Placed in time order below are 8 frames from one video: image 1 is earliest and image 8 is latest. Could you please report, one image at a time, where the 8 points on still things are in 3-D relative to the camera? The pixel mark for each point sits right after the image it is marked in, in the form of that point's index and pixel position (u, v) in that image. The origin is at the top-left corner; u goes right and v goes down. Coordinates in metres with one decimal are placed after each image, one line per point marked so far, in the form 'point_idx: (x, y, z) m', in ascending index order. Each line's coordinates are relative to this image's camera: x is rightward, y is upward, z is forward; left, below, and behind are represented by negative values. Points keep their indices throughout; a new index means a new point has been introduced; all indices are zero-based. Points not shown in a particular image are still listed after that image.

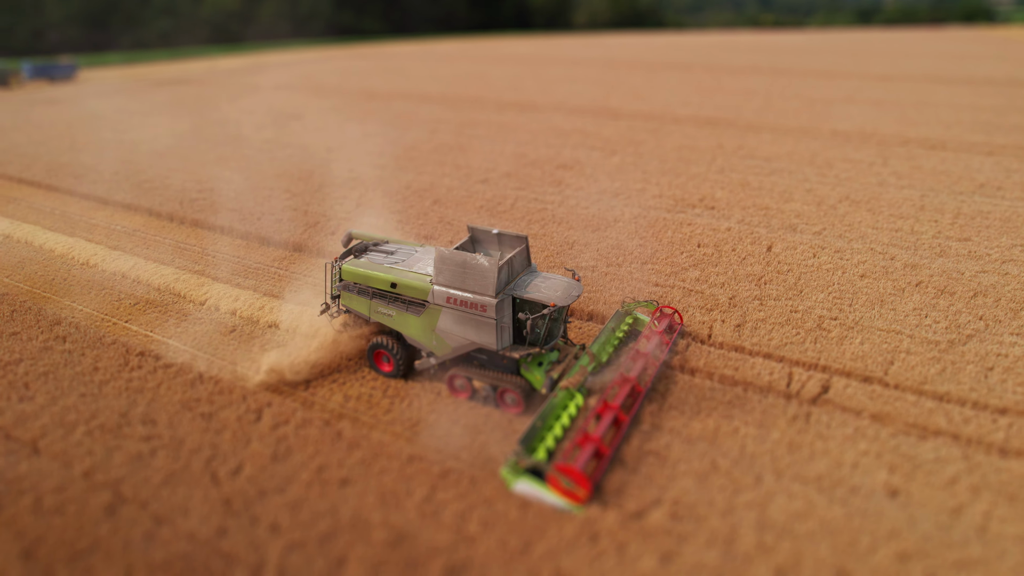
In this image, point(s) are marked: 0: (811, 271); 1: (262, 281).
0: (+5.8, +0.3, +12.1) m
1: (-5.2, +0.2, +13.0) m
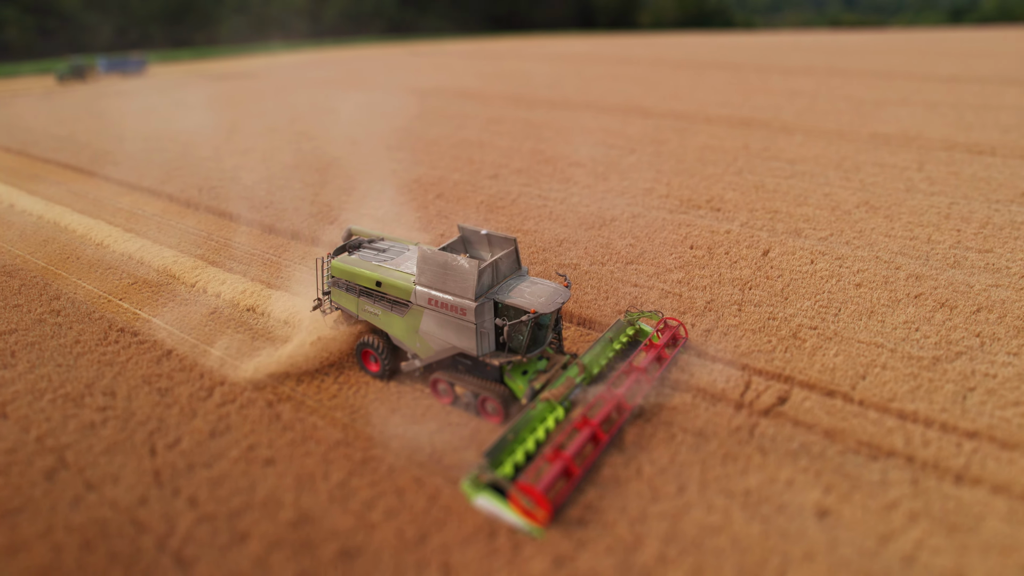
0: (+5.3, +0.2, +11.5) m
1: (-5.5, +0.5, +13.4) m
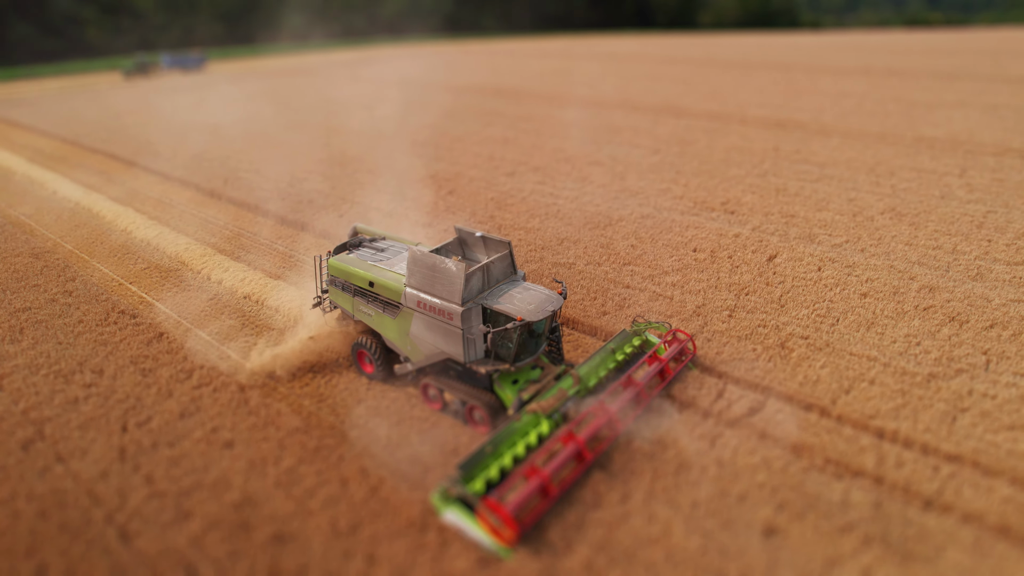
0: (+5.1, +0.1, +11.0) m
1: (-5.5, +0.7, +13.8) m
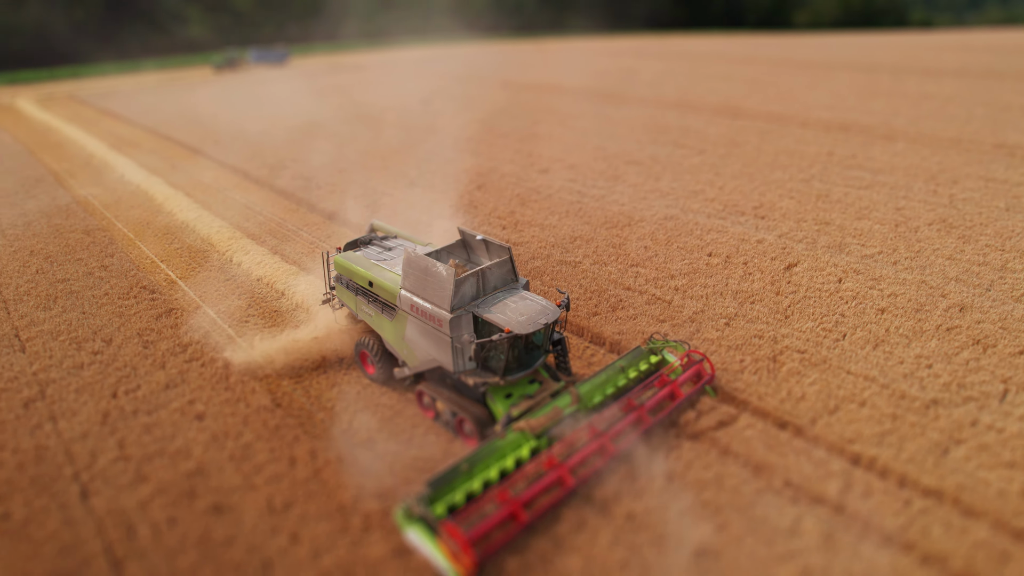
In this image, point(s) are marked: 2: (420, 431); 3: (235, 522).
0: (+5.0, -0.1, +10.2) m
1: (-5.1, +1.1, +14.3) m
2: (-1.2, -1.8, +8.0) m
3: (-2.9, -2.4, +6.5) m
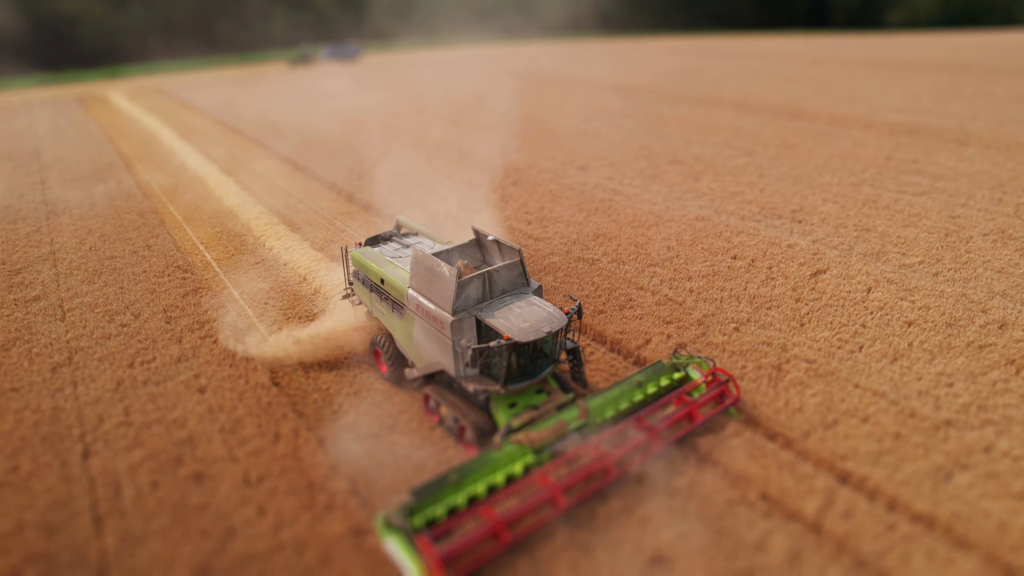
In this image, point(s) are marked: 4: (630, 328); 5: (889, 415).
0: (+5.1, -0.3, +9.6) m
1: (-4.5, +1.4, +14.8) m
2: (-1.4, -1.7, +8.1) m
3: (-3.3, -2.2, +6.8) m
4: (+1.8, -0.6, +9.5) m
5: (+4.4, -1.5, +7.3) m
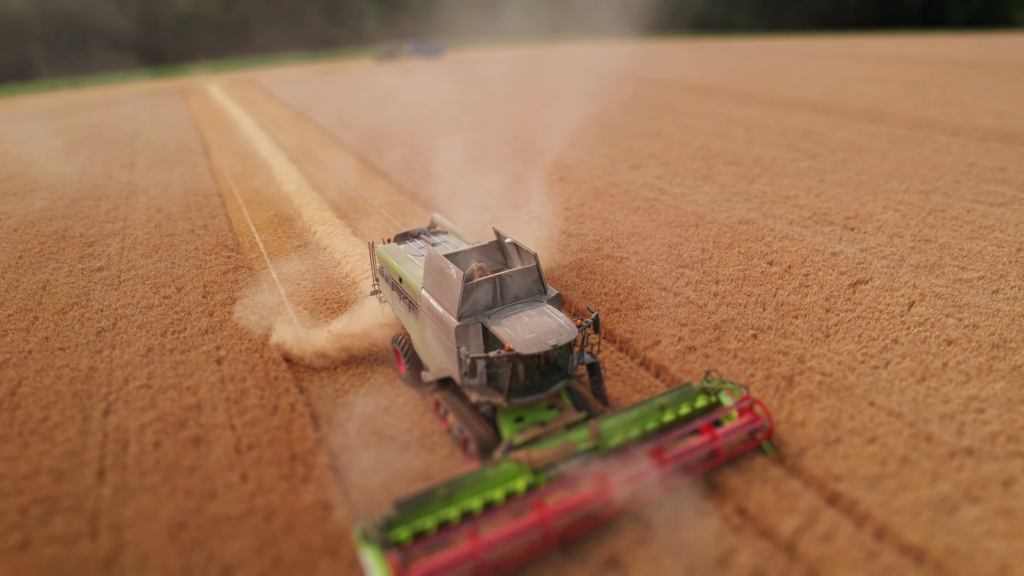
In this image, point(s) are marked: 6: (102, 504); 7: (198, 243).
0: (+5.2, -0.4, +8.9) m
1: (-3.6, +1.7, +15.2) m
2: (-1.5, -1.5, +8.2) m
3: (-3.5, -1.9, +7.2) m
4: (+1.9, -0.6, +9.2) m
5: (+4.1, -1.6, +6.7) m
6: (-4.3, -2.2, +6.5) m
7: (-6.7, +1.0, +13.4) m
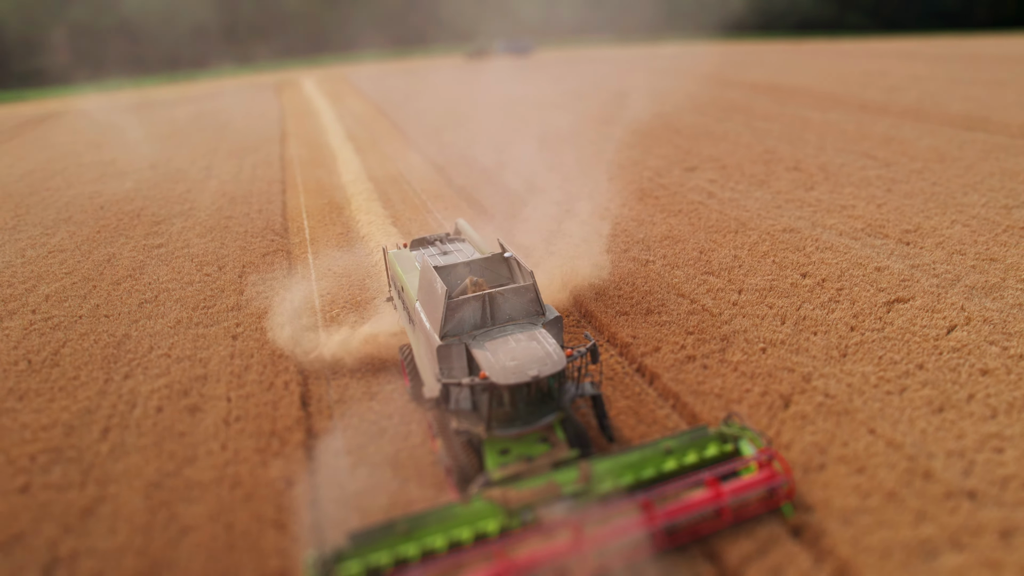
0: (+5.1, -0.7, +8.1) m
1: (-2.5, +2.0, +15.6) m
2: (-1.6, -1.3, +8.4) m
3: (-3.8, -1.6, +7.6) m
4: (+1.9, -0.6, +8.8) m
5: (+3.7, -1.8, +6.1) m
6: (-4.7, -1.9, +7.1) m
7: (-5.9, +1.4, +14.2) m
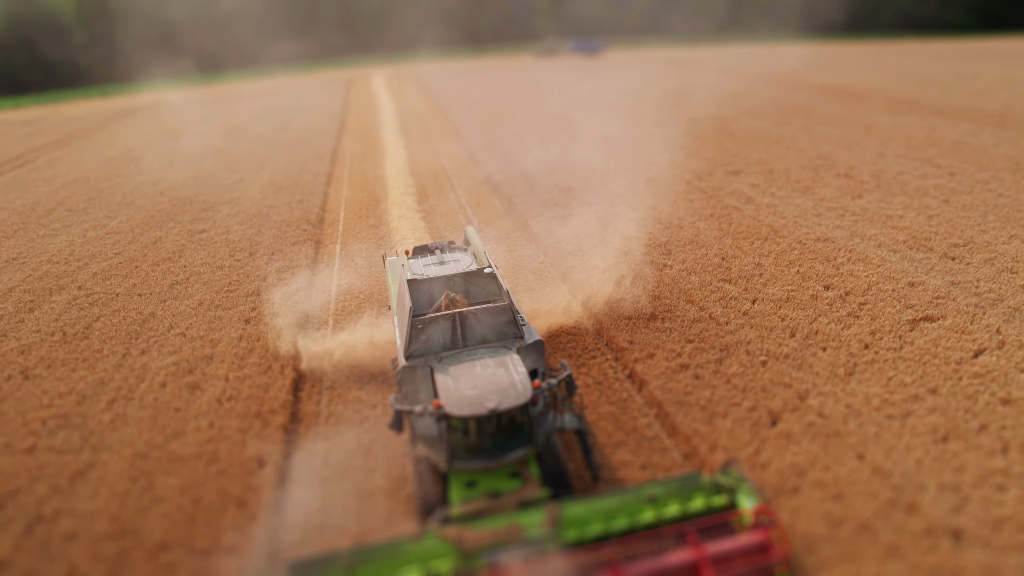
0: (+5.0, -0.9, +7.5) m
1: (-1.7, +2.1, +15.7) m
2: (-1.7, -1.2, +8.5) m
3: (-4.0, -1.4, +8.0) m
4: (+1.8, -0.7, +8.6) m
5: (+3.2, -1.9, +5.6) m
6: (-4.9, -1.7, +7.5) m
7: (-5.3, +1.7, +14.8) m
